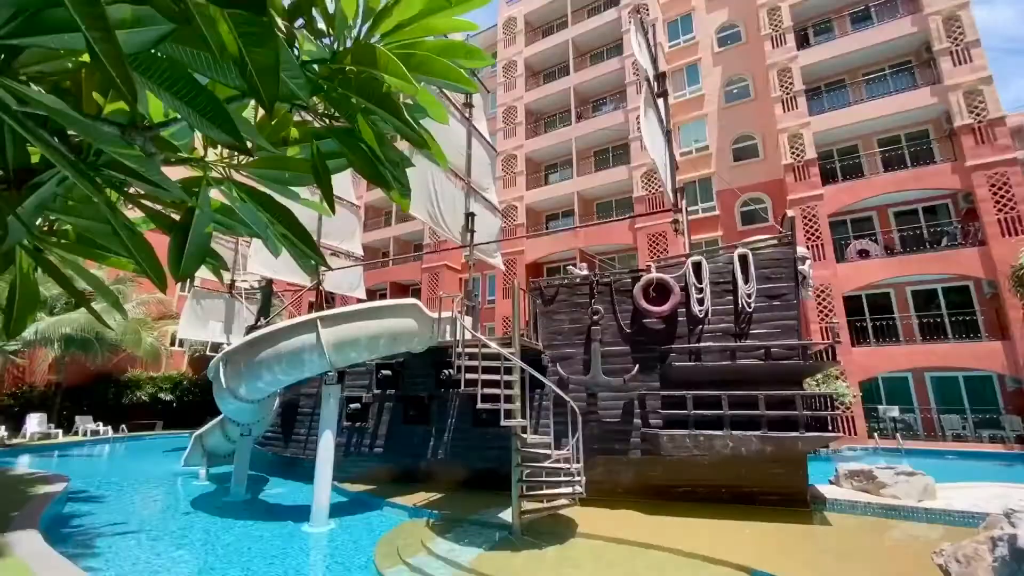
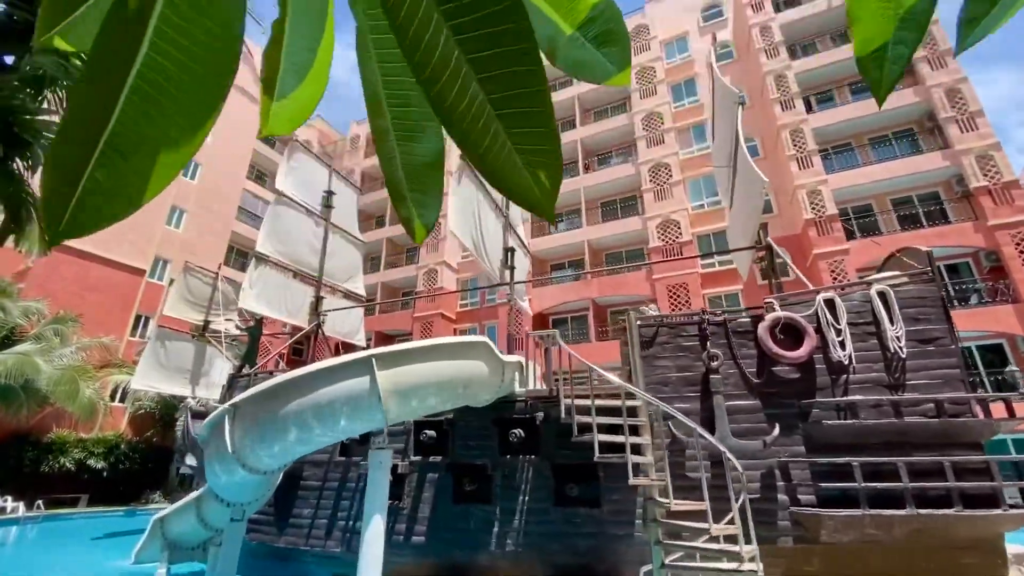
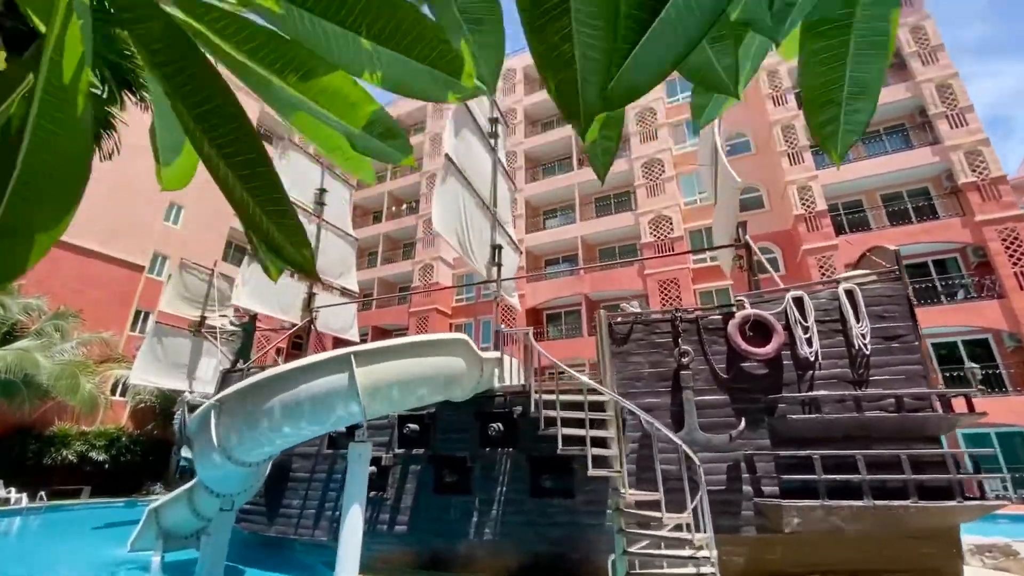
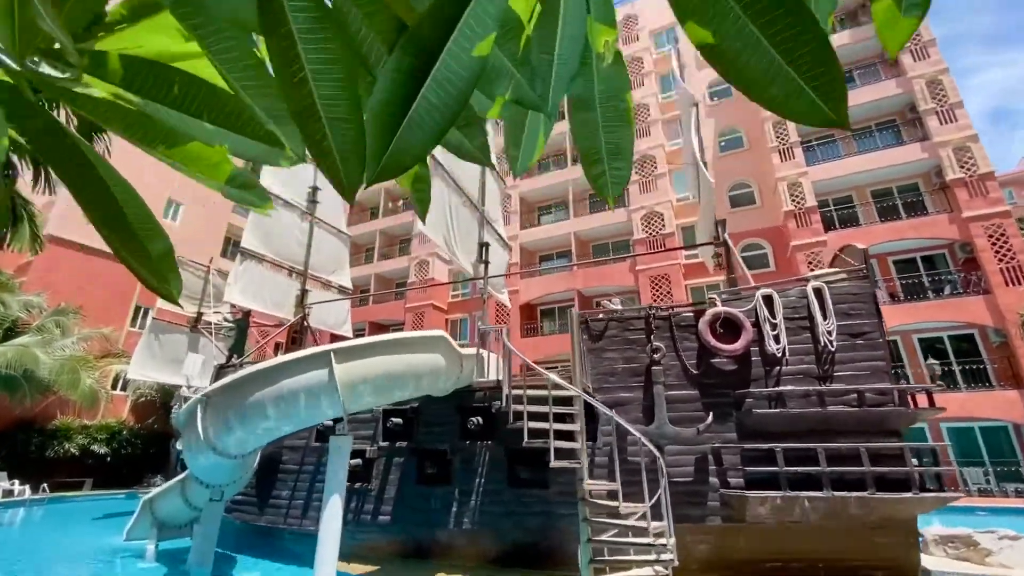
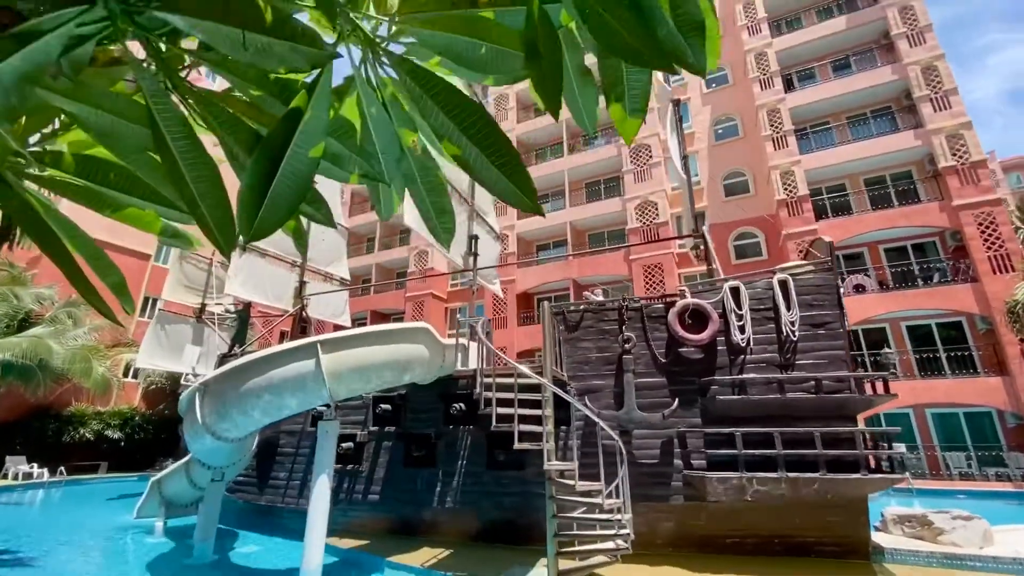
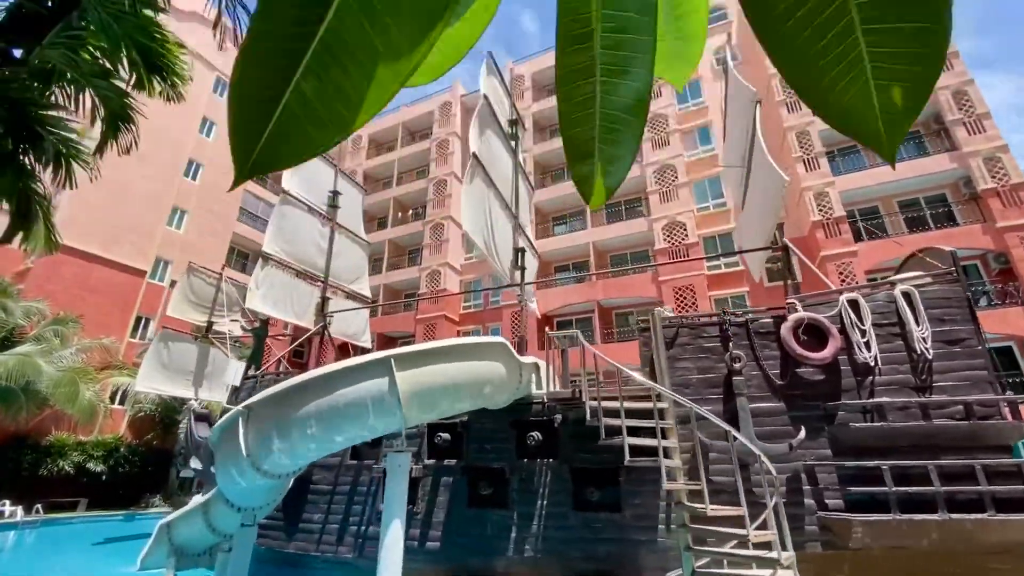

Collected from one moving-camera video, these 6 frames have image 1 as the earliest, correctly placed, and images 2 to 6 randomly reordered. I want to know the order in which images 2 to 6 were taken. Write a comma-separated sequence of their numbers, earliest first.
5, 4, 3, 2, 6
